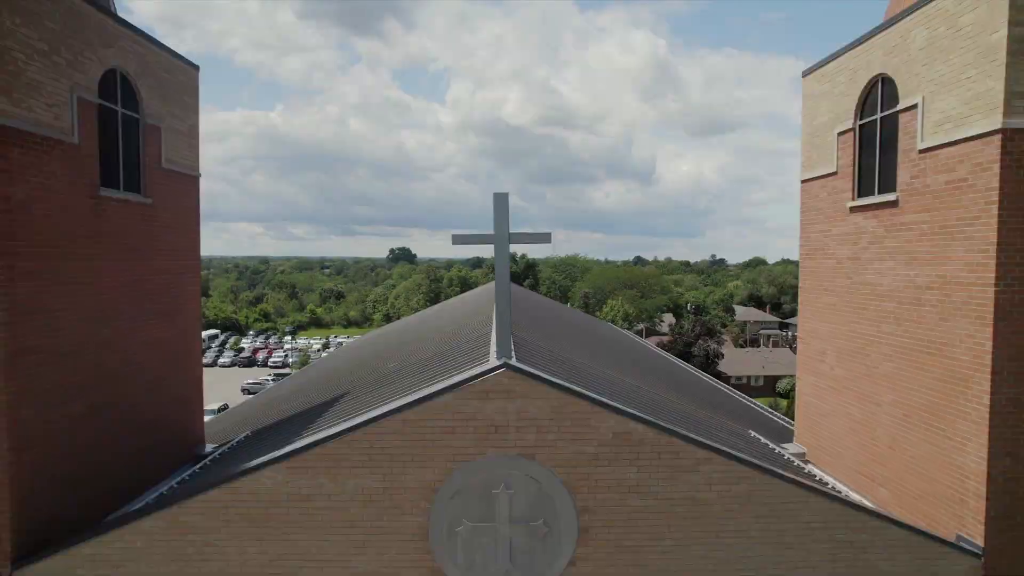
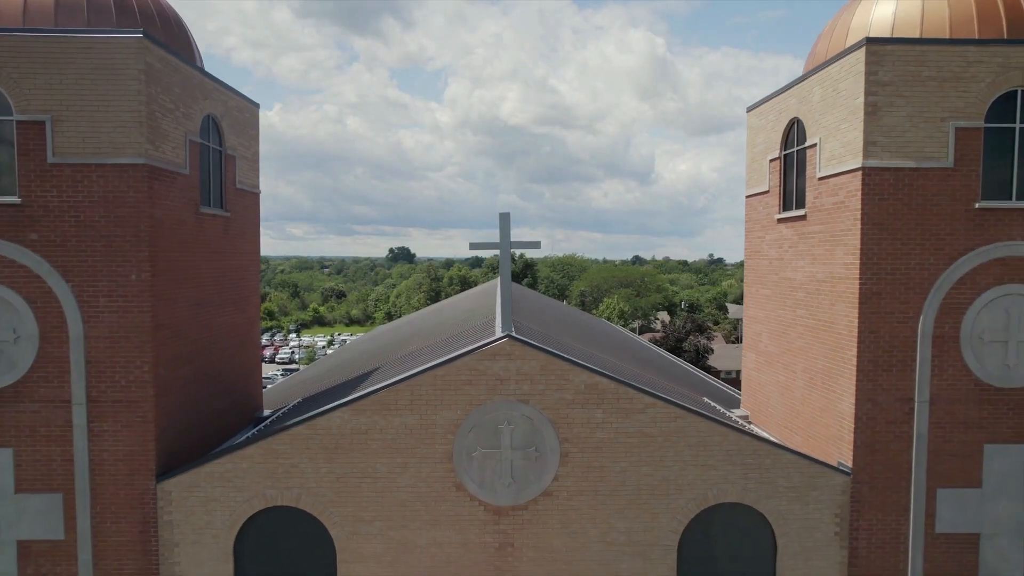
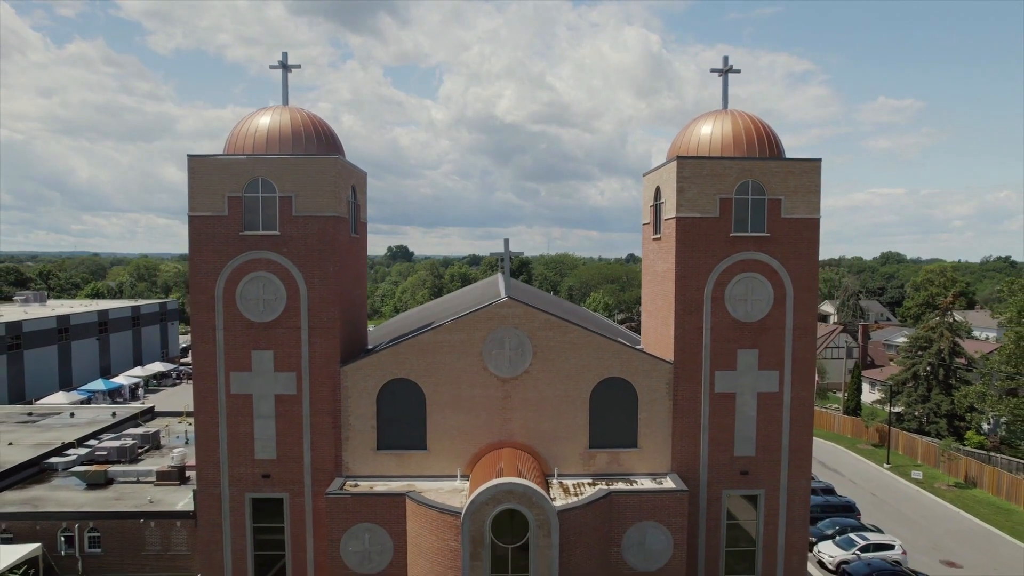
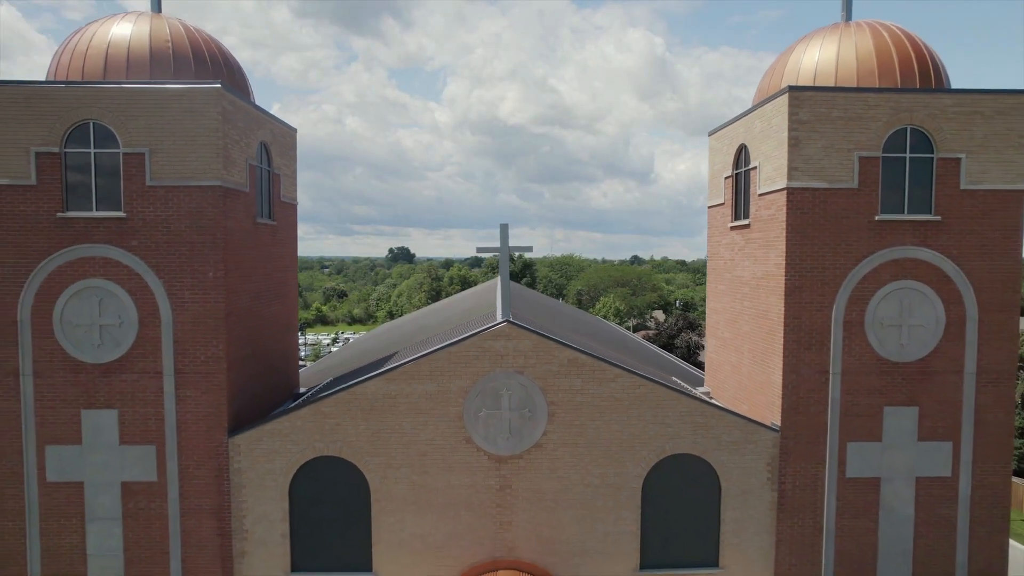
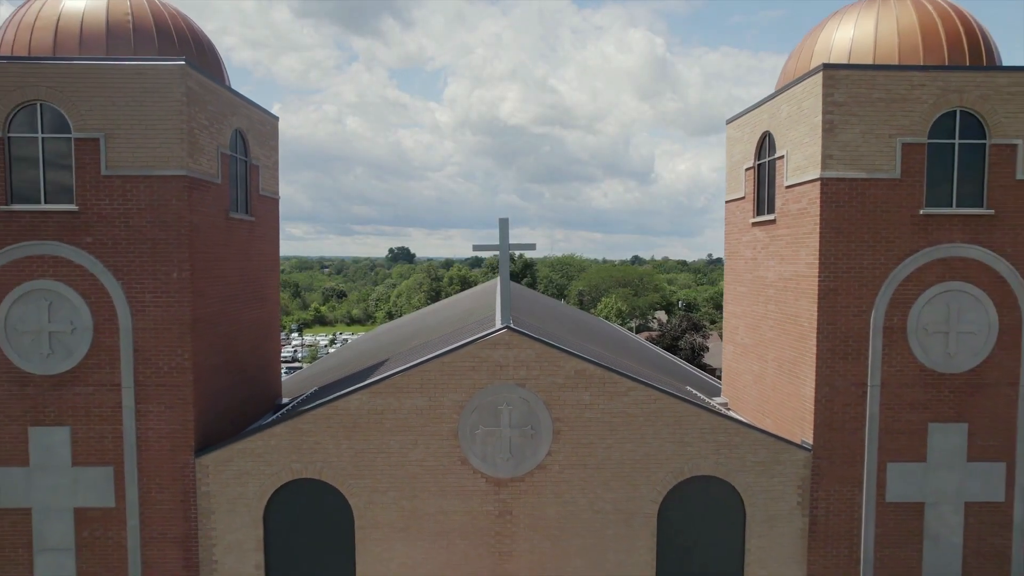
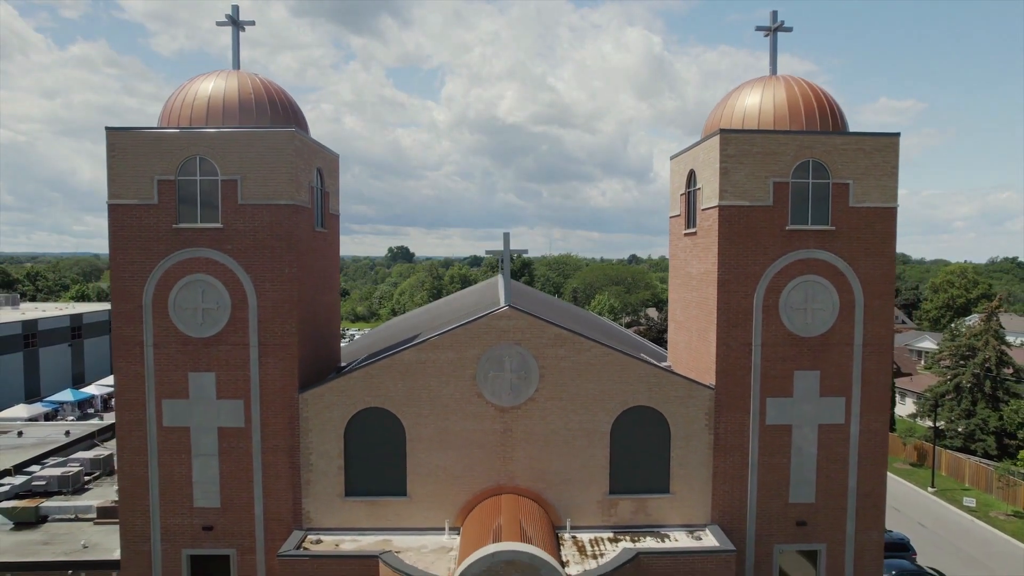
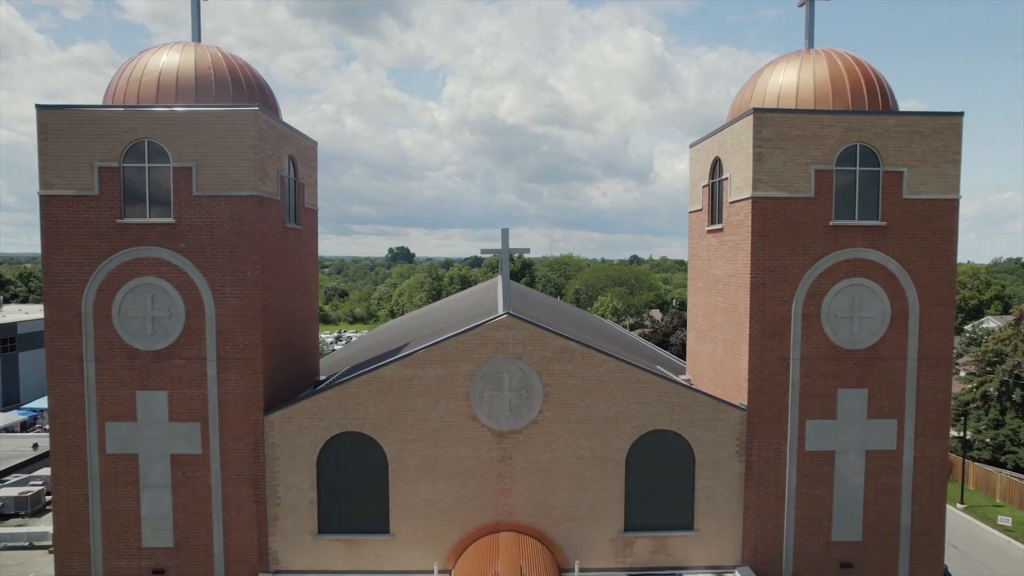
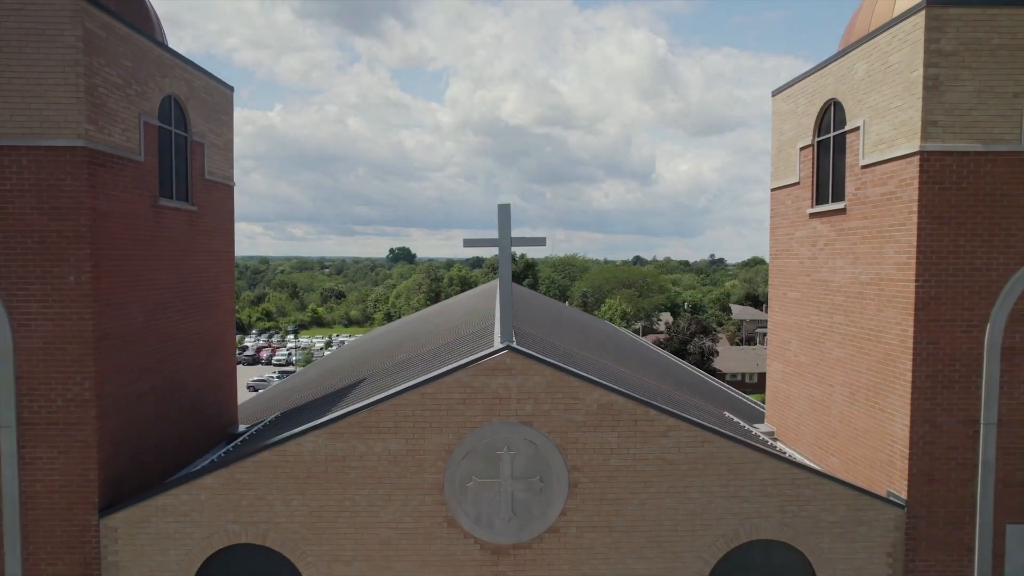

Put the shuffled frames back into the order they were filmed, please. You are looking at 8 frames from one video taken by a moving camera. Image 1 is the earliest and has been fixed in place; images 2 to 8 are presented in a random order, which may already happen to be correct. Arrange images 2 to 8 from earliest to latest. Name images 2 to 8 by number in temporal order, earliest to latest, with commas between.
8, 2, 5, 4, 7, 6, 3
